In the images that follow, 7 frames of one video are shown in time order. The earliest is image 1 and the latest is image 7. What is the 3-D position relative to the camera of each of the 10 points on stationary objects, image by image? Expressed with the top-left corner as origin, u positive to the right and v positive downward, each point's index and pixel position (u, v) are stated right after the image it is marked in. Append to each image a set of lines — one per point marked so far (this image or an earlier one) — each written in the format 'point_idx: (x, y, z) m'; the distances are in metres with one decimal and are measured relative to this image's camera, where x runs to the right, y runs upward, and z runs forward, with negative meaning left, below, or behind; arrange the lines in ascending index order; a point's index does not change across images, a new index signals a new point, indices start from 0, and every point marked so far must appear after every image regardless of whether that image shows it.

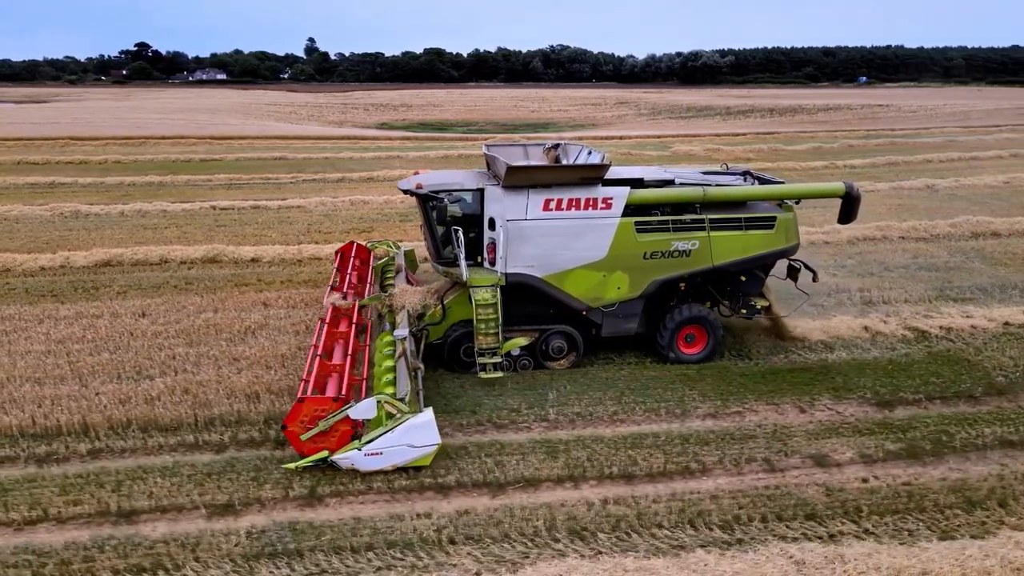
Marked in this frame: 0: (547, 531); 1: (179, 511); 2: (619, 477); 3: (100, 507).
0: (+0.2, -1.6, +5.0) m
1: (-2.4, -1.6, +5.3) m
2: (+0.8, -1.5, +5.7) m
3: (-2.9, -1.6, +5.3) m
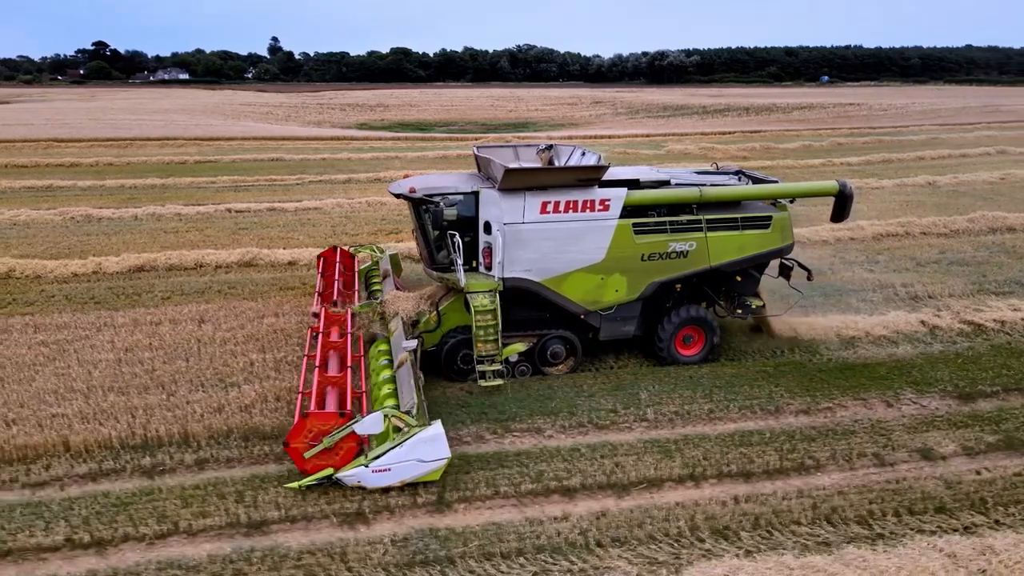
0: (+1.2, -1.6, +5.0) m
1: (-1.4, -1.6, +5.2) m
2: (+1.7, -1.4, +5.8) m
3: (-1.9, -1.6, +5.2) m
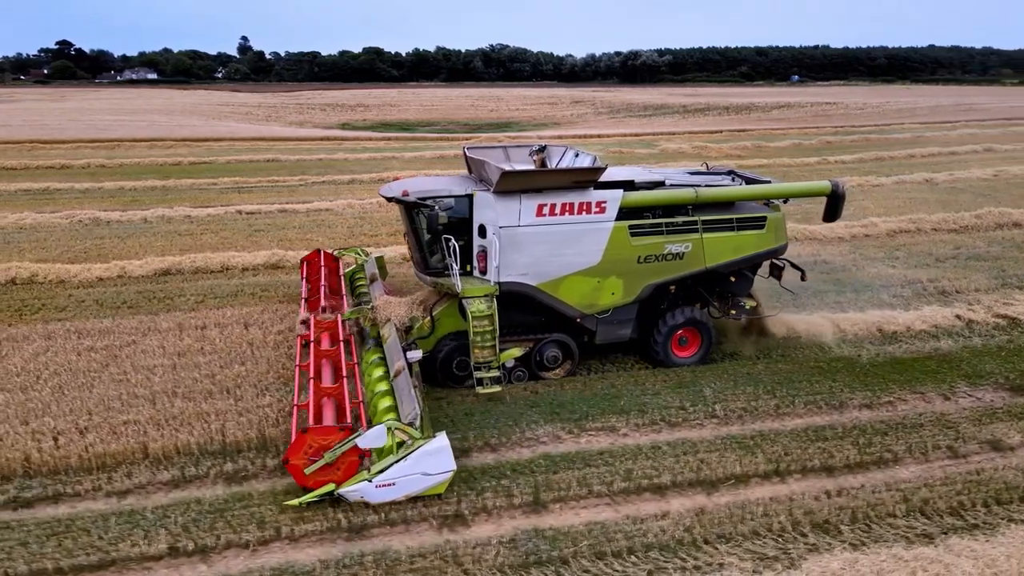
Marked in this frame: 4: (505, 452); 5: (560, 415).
0: (+1.9, -1.6, +5.1) m
1: (-0.7, -1.6, +5.2) m
2: (+2.4, -1.4, +5.9) m
3: (-1.2, -1.6, +5.1) m
4: (-0.1, -1.3, +6.1) m
5: (+0.4, -1.1, +6.7) m
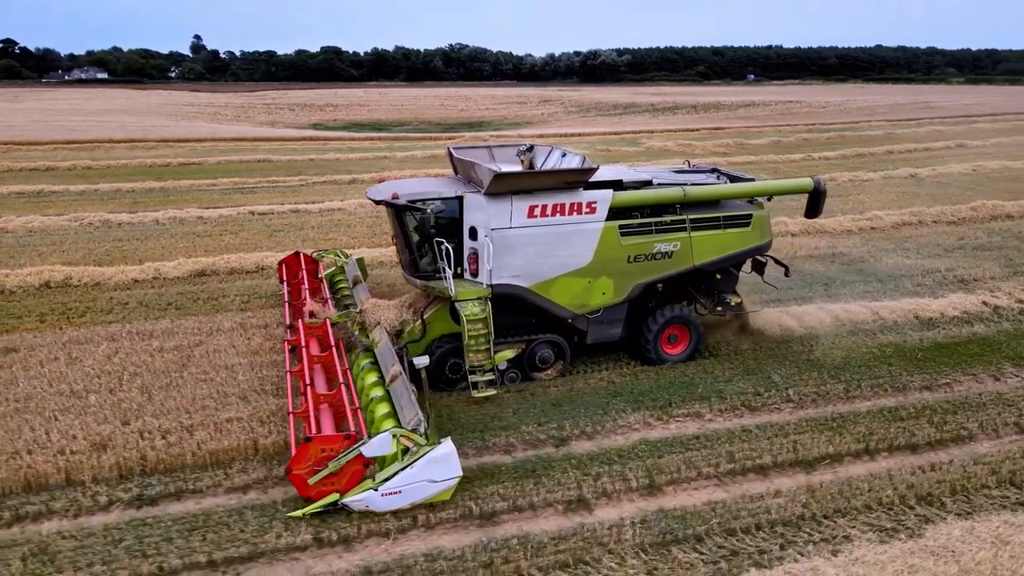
0: (+2.8, -1.5, +5.4) m
1: (+0.2, -1.6, +5.3) m
2: (+3.3, -1.3, +6.2) m
3: (-0.4, -1.6, +5.2) m
4: (+0.8, -1.3, +6.3) m
5: (+1.2, -1.1, +6.9) m
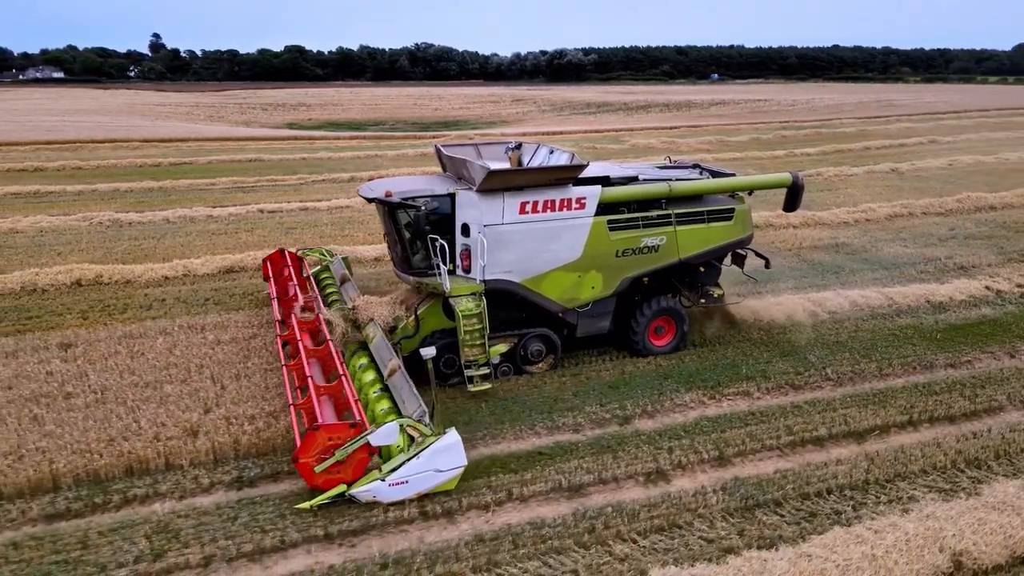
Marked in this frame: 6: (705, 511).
0: (+3.4, -1.4, +5.8) m
1: (+0.8, -1.5, +5.7) m
2: (+3.9, -1.2, +6.7) m
3: (+0.3, -1.5, +5.6) m
4: (+1.4, -1.2, +6.7) m
5: (+1.8, -0.9, +7.3) m
6: (+1.3, -1.6, +5.2) m
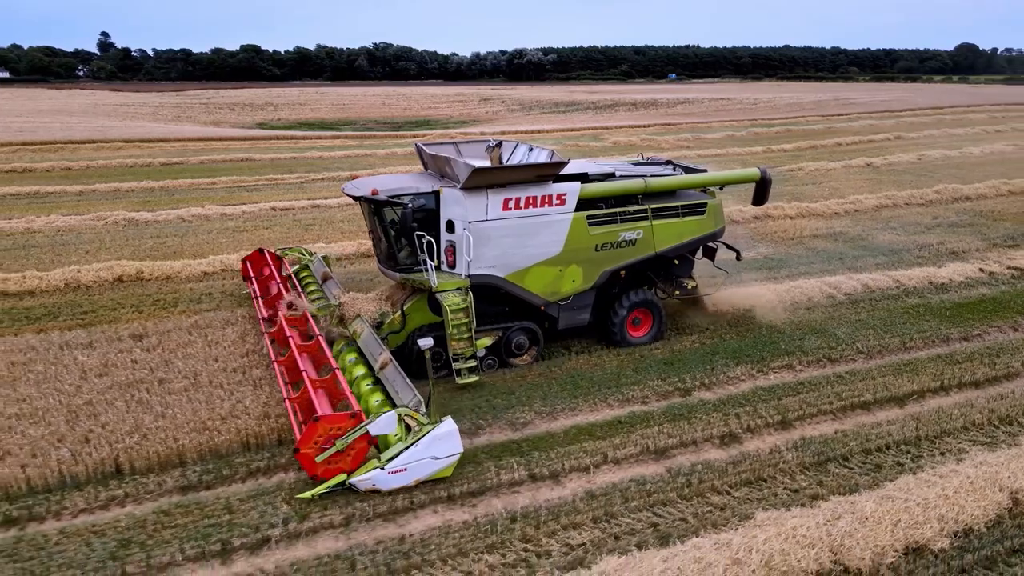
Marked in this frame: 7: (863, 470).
0: (+4.2, -1.2, +6.5) m
1: (+1.5, -1.3, +6.2) m
2: (+4.5, -0.9, +7.4) m
3: (+1.0, -1.3, +6.1) m
4: (+2.0, -1.0, +7.3) m
5: (+2.4, -0.7, +7.9) m
6: (+2.1, -1.4, +5.8) m
7: (+2.7, -1.4, +5.8) m
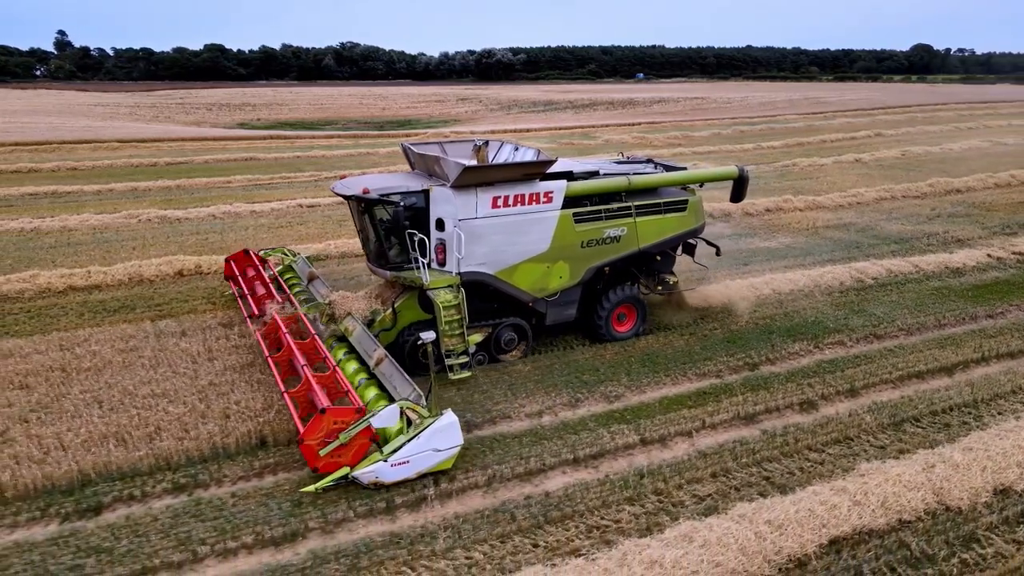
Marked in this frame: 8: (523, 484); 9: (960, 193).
0: (+5.0, -1.0, +7.2) m
1: (+2.4, -1.1, +6.8) m
2: (+5.4, -0.7, +8.1) m
3: (+1.9, -1.1, +6.6) m
4: (+2.9, -0.8, +7.9) m
5: (+3.2, -0.6, +8.5) m
6: (+3.0, -1.2, +6.4) m
7: (+3.6, -1.2, +6.4) m
8: (+0.1, -1.5, +5.6) m
9: (+10.7, +2.2, +17.7) m
